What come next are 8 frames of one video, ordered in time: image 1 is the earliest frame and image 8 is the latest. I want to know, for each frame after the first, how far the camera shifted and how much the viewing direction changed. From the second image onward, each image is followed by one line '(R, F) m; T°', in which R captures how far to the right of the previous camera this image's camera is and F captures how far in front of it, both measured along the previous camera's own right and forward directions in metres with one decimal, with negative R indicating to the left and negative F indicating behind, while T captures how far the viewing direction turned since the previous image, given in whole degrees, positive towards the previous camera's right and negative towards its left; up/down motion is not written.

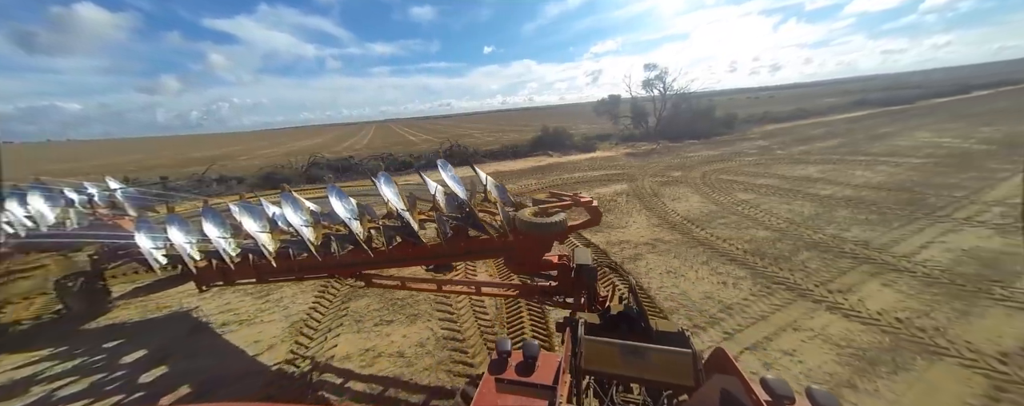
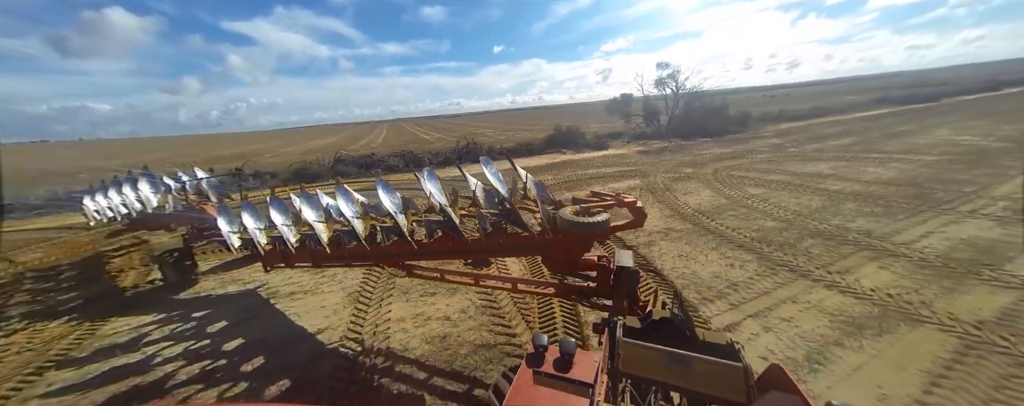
(-0.4, -0.8) m; -2°
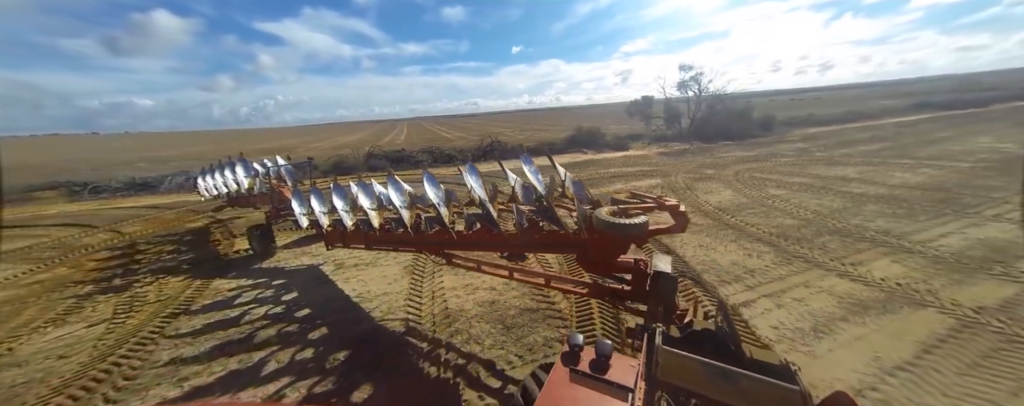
(-0.6, -0.9) m; -3°
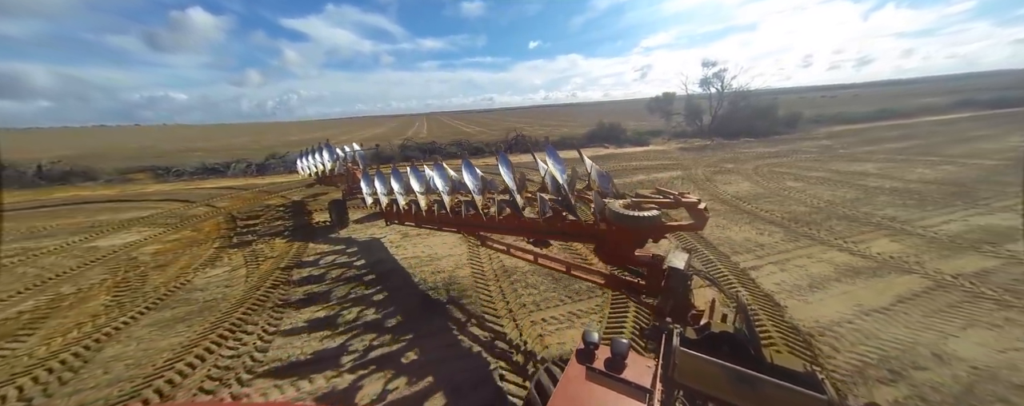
(-0.8, -1.3) m; -3°
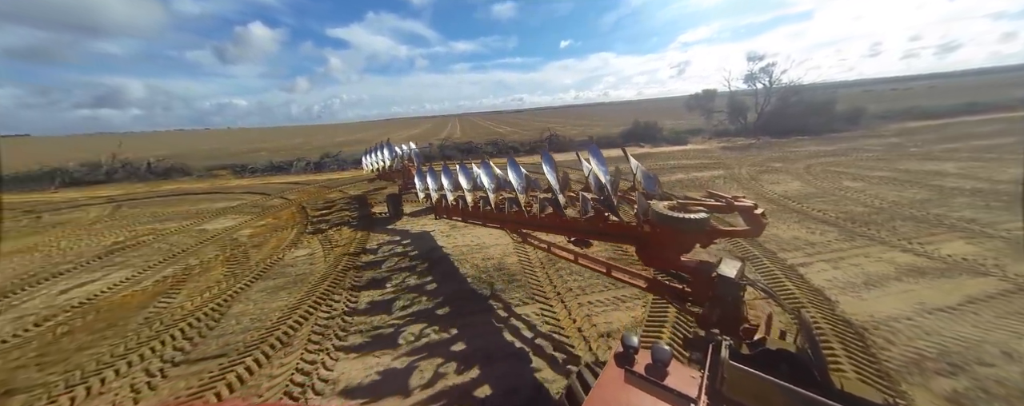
(-0.4, -0.5) m; -6°
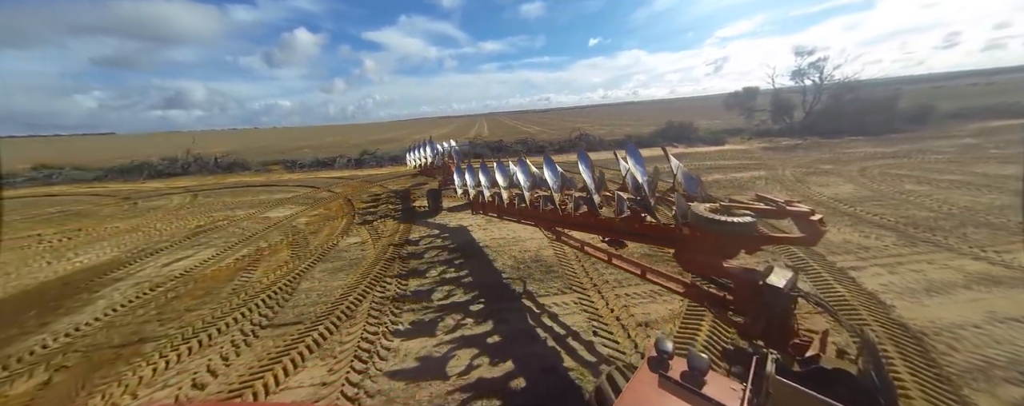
(-0.3, -0.3) m; -5°
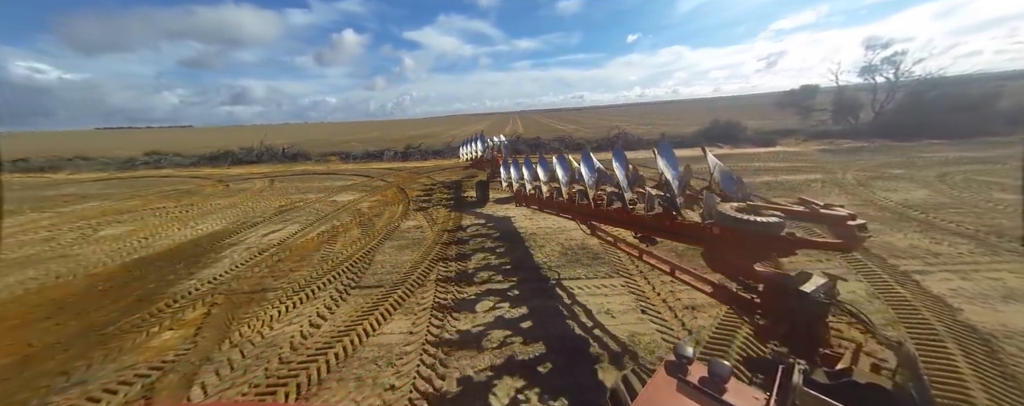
(-0.5, -0.6) m; -6°
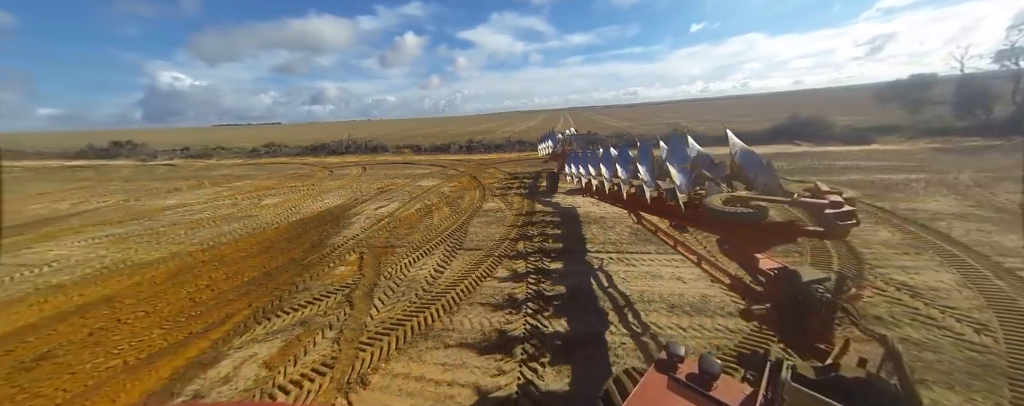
(-0.8, -1.1) m; -9°
